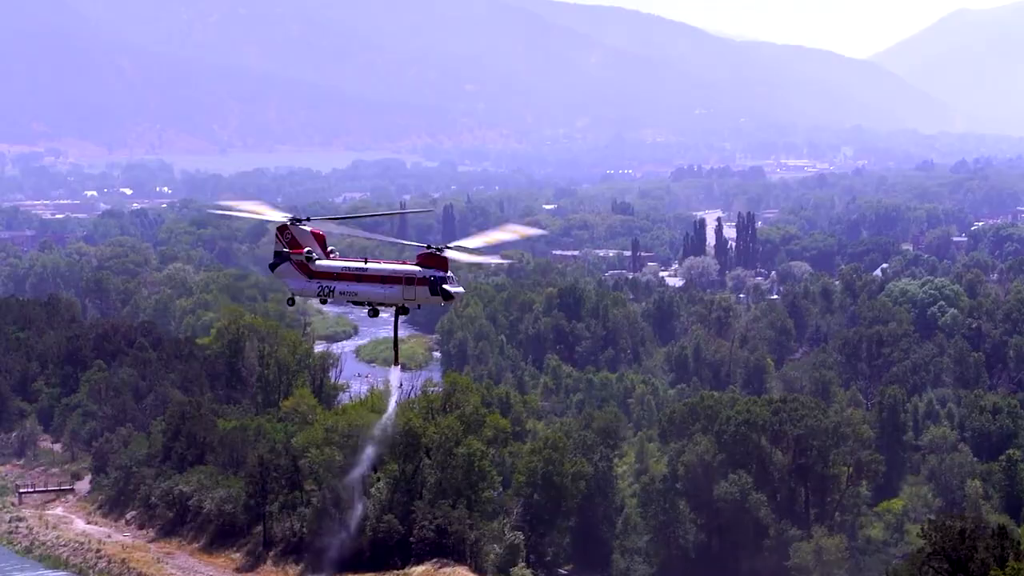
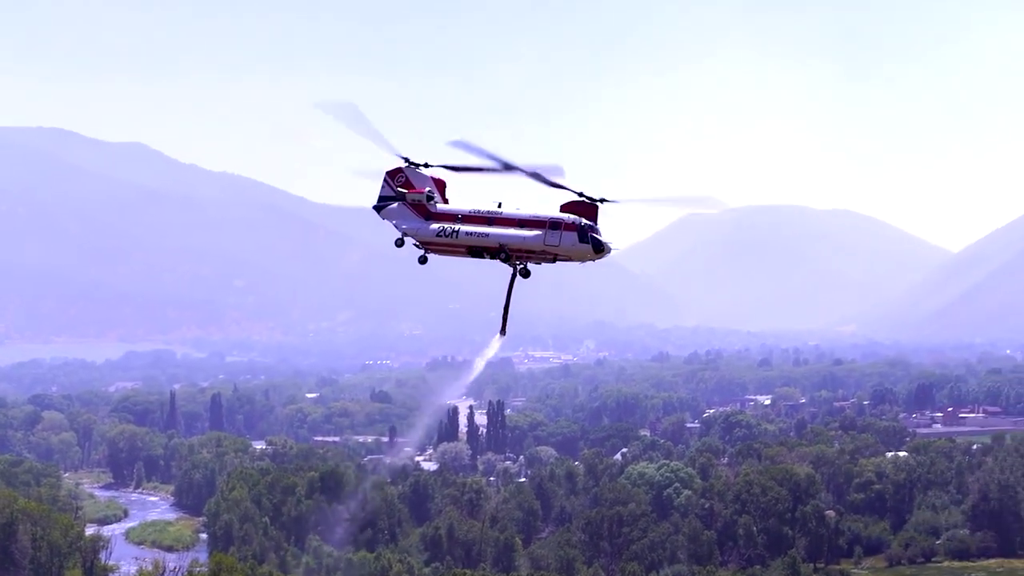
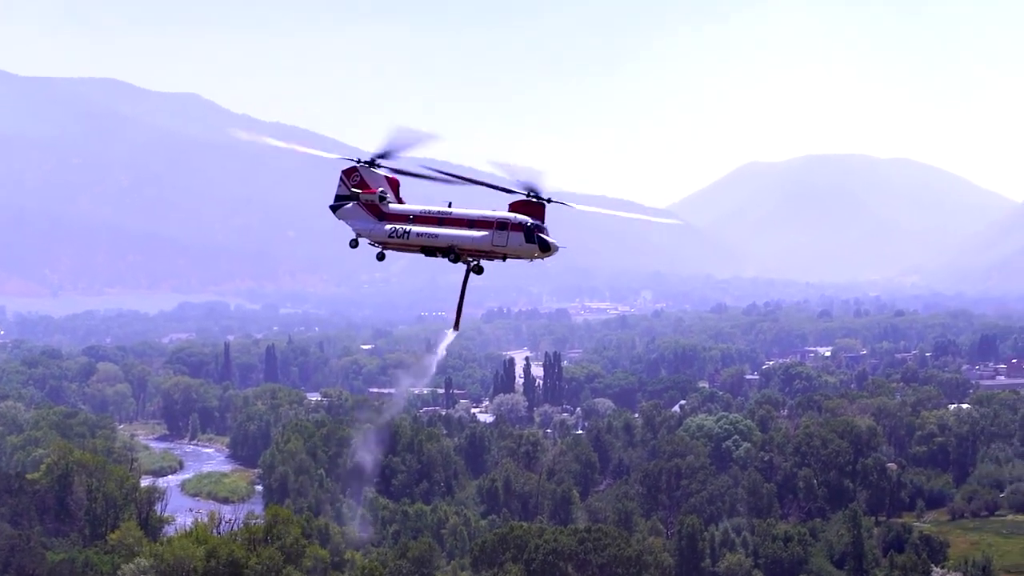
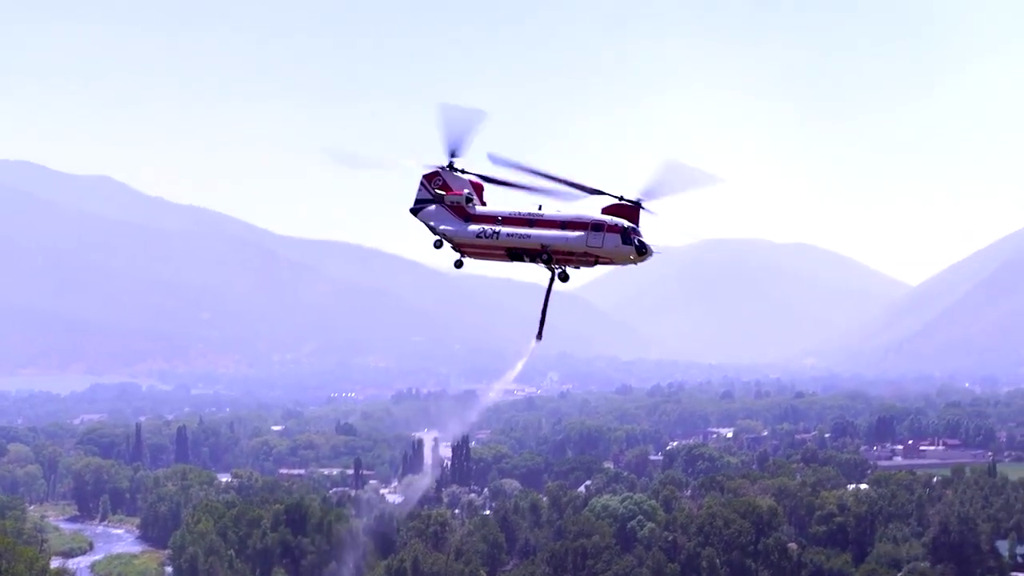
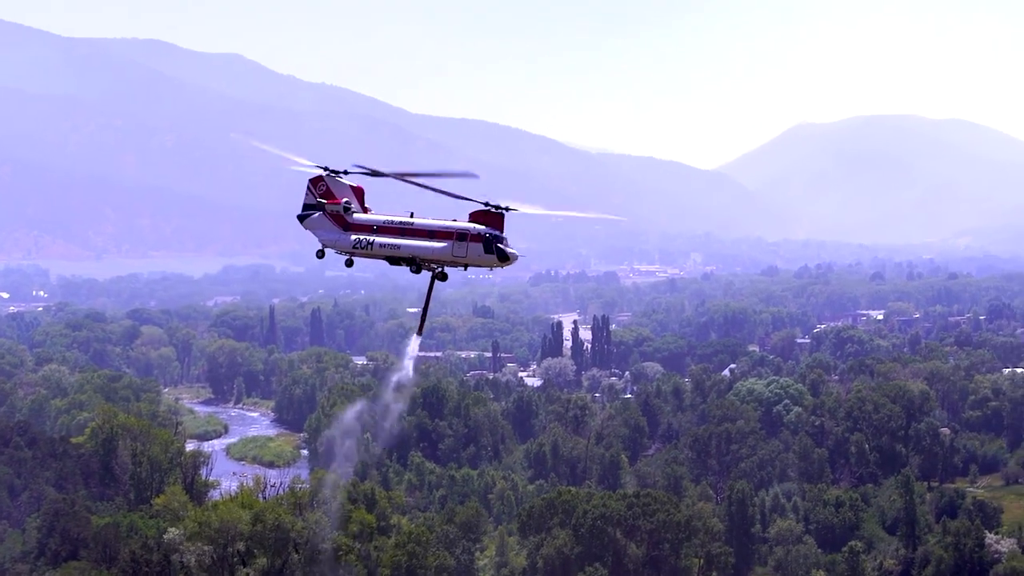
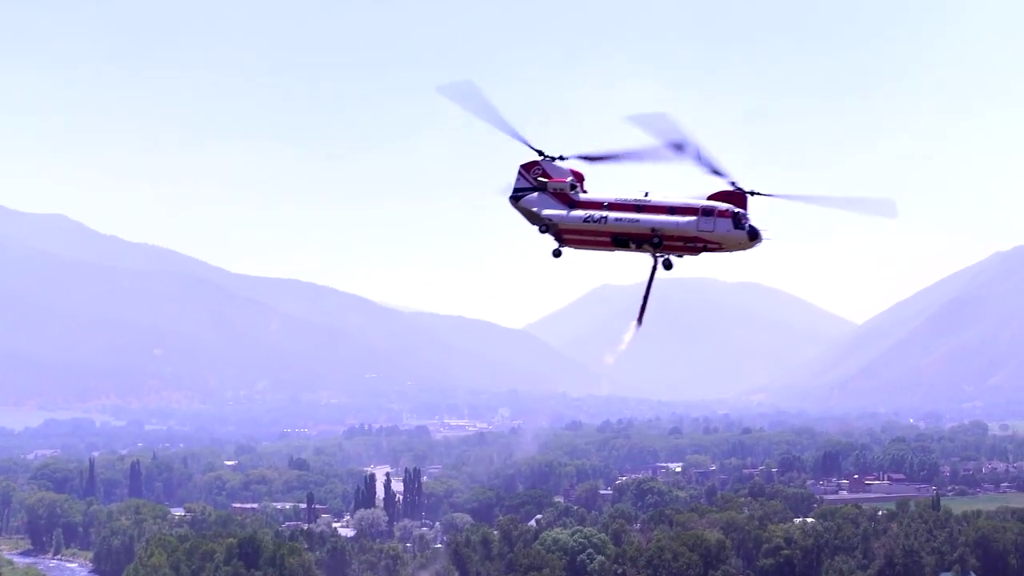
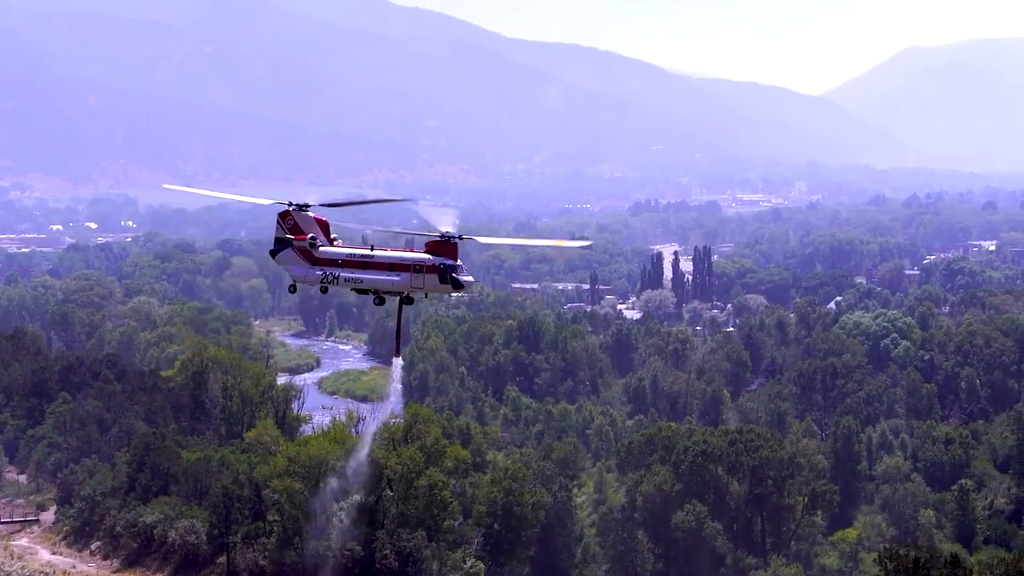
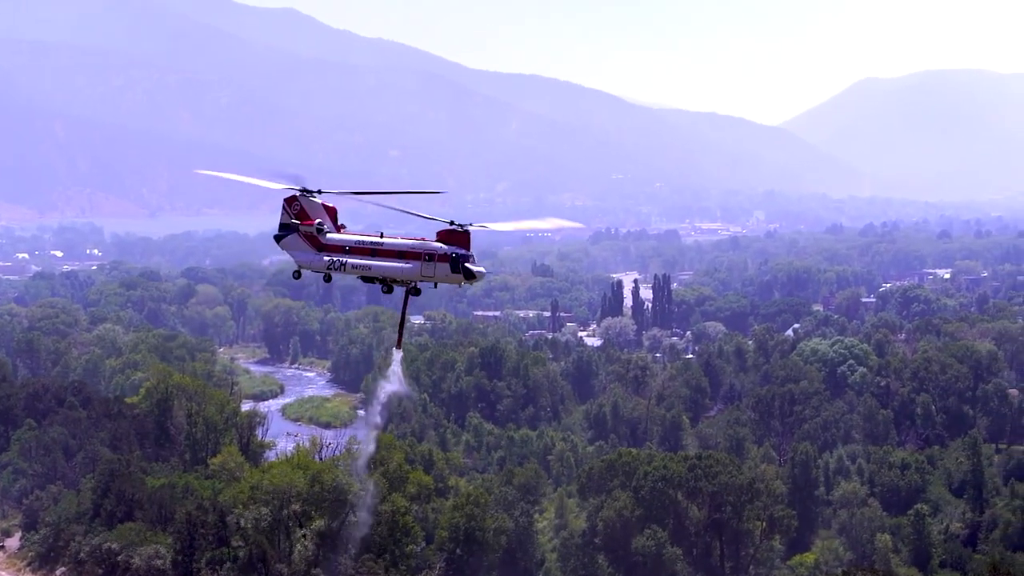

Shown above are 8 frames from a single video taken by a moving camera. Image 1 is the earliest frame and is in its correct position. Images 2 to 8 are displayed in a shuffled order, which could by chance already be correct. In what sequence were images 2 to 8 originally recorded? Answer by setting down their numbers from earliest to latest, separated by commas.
7, 8, 5, 3, 2, 4, 6
